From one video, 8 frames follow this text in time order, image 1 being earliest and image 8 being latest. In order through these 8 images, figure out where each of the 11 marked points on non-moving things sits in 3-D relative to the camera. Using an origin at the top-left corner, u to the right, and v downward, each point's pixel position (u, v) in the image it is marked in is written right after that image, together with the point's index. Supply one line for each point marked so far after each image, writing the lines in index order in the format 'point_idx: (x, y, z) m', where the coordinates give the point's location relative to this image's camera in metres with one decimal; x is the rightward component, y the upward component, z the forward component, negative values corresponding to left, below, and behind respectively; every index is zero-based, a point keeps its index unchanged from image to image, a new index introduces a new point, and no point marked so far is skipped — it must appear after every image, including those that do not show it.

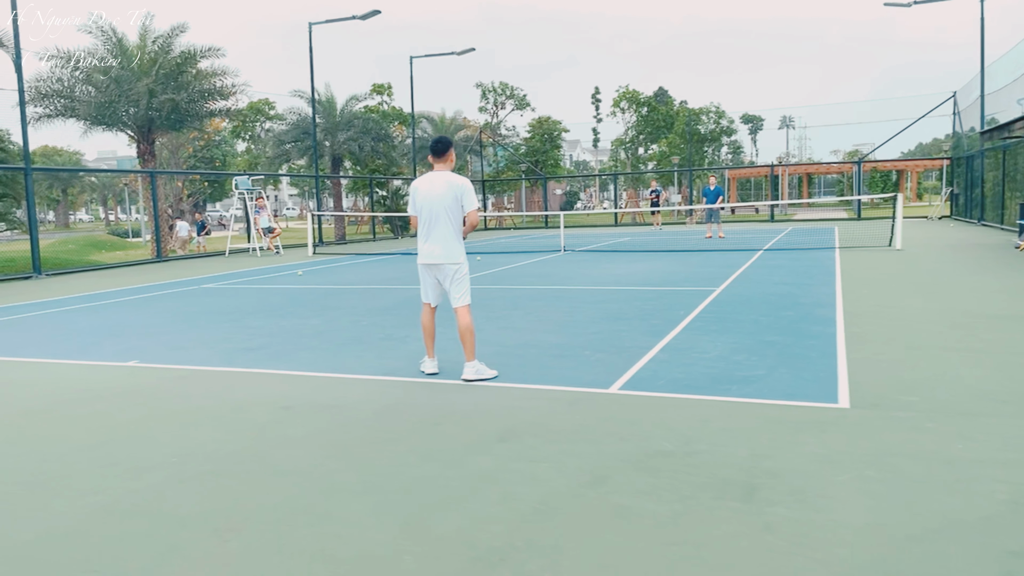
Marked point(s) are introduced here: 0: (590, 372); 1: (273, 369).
0: (+0.7, -0.7, +6.0) m
1: (-2.1, -0.7, +6.3) m
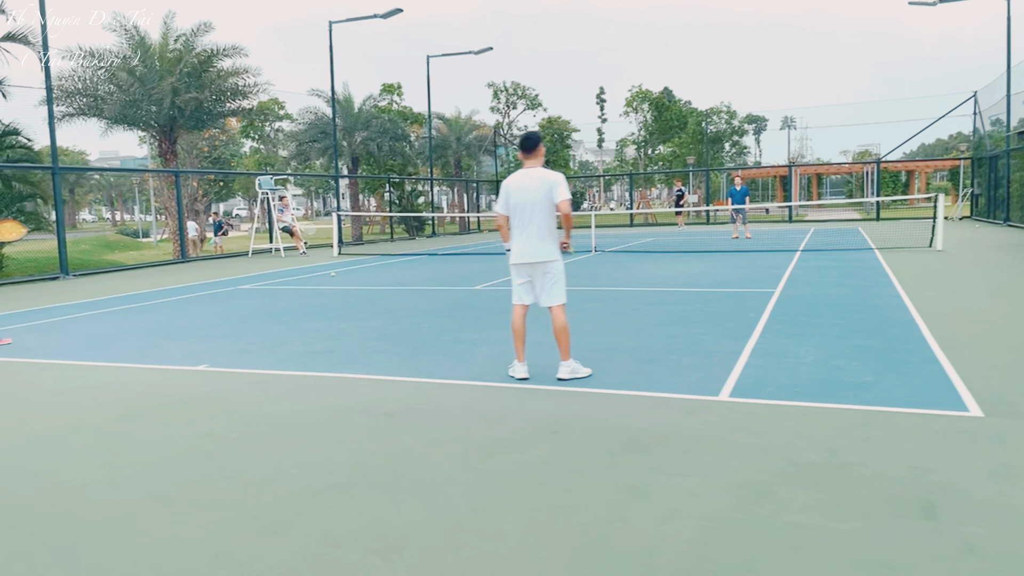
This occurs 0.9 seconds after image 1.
0: (+1.4, -0.7, +5.8) m
1: (-1.3, -0.7, +6.1) m
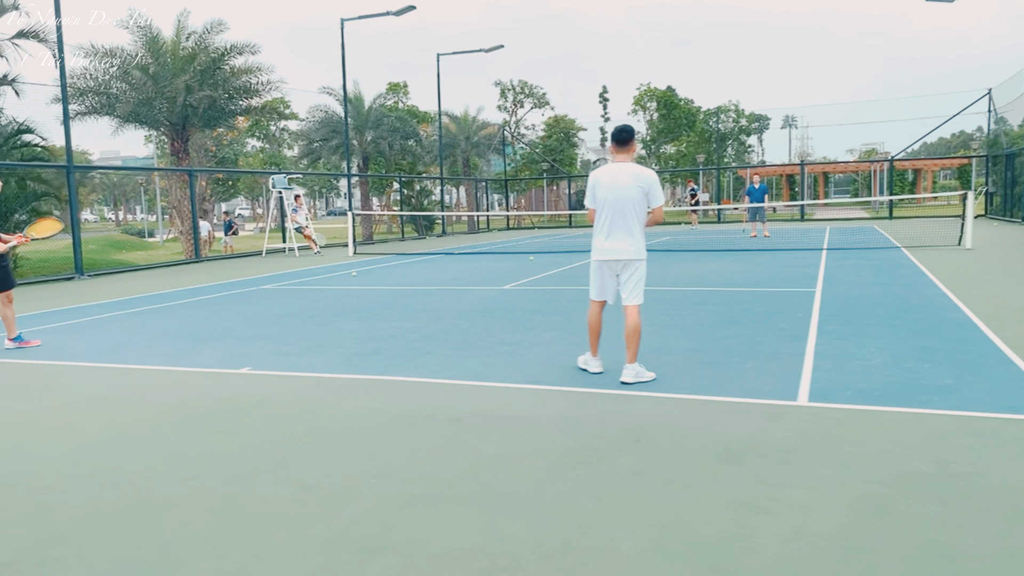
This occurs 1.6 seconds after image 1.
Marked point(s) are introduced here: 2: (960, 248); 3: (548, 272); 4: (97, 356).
0: (+1.9, -0.7, +5.6) m
1: (-0.8, -0.7, +5.9) m
2: (+9.5, +0.9, +15.1) m
3: (+0.7, +0.3, +13.9) m
4: (-4.2, -0.7, +7.3) m
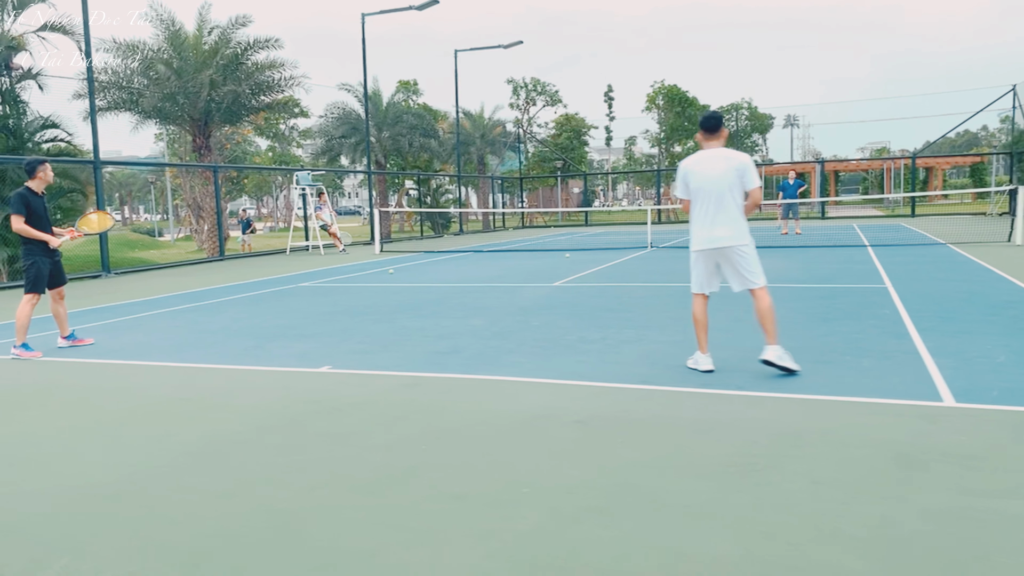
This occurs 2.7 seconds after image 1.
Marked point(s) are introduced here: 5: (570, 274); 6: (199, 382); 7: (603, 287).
0: (+2.7, -0.7, +5.3) m
1: (-0.1, -0.7, +5.6) m
2: (+10.3, +0.9, +14.7) m
3: (+1.5, +0.4, +13.5) m
4: (-3.4, -0.7, +6.9) m
5: (+1.1, +0.3, +13.0) m
6: (-2.5, -0.7, +5.6) m
7: (+1.4, 0.0, +10.5) m
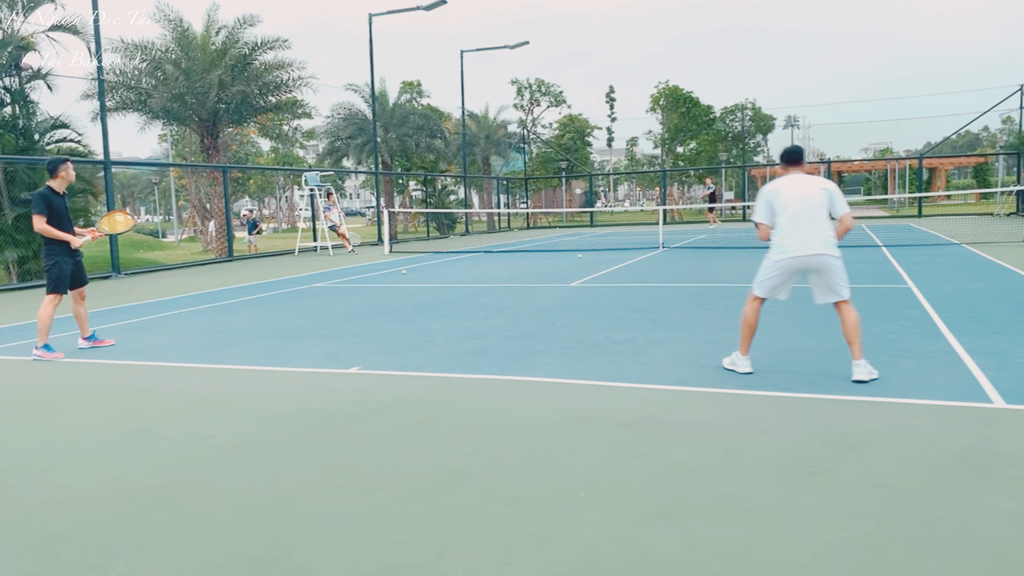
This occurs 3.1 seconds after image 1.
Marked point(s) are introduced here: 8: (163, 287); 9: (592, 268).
0: (+3.0, -0.7, +5.2) m
1: (+0.2, -0.7, +5.5) m
2: (+10.5, +0.9, +14.7) m
3: (+1.8, +0.4, +13.4) m
4: (-3.1, -0.7, +6.8) m
5: (+1.4, +0.3, +12.9) m
6: (-2.2, -0.7, +5.5) m
7: (+1.6, 0.0, +10.4) m
8: (-6.7, 0.0, +13.6) m
9: (+1.5, +0.4, +13.7) m
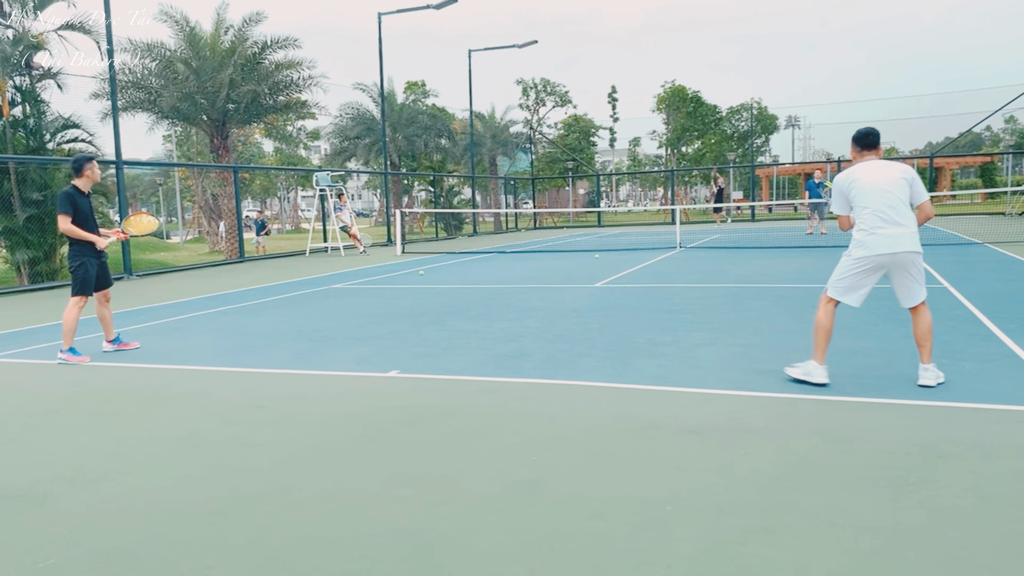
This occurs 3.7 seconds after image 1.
0: (+3.3, -0.7, +5.0) m
1: (+0.6, -0.7, +5.3) m
2: (+10.9, +0.9, +14.5) m
3: (+2.1, +0.3, +13.3) m
4: (-2.8, -0.7, +6.7) m
5: (+1.7, +0.2, +12.7) m
6: (-1.8, -0.8, +5.3) m
7: (+2.0, 0.0, +10.3) m
8: (-6.3, 0.0, +13.4) m
9: (+1.9, +0.4, +13.5) m
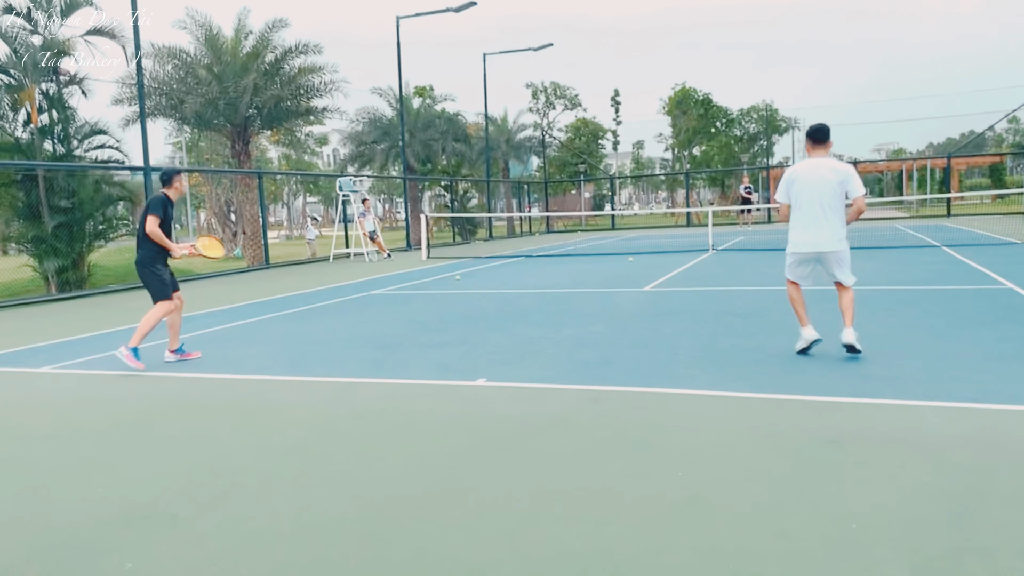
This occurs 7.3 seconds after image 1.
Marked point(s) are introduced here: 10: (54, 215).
0: (+4.0, -0.7, +4.8) m
1: (+1.3, -0.7, +5.1) m
2: (+11.6, +0.9, +14.3) m
3: (+2.9, +0.3, +13.1) m
4: (-2.0, -0.7, +6.5) m
5: (+2.4, +0.2, +12.5) m
6: (-1.1, -0.8, +5.2) m
7: (+2.7, 0.0, +10.1) m
8: (-5.6, -0.1, +13.2) m
9: (+2.6, +0.3, +13.4) m
10: (-9.6, +1.5, +14.9) m
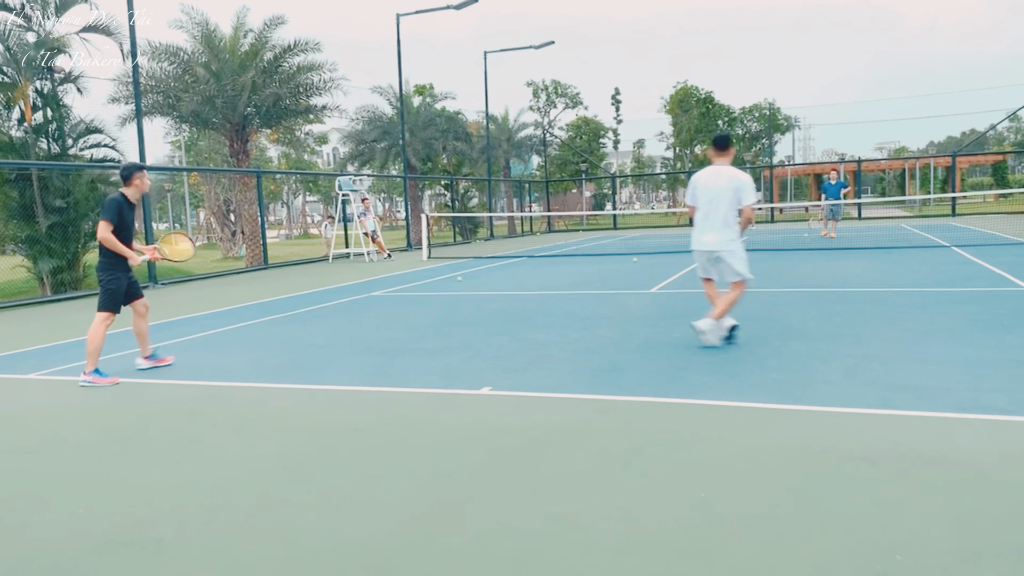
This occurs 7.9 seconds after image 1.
0: (+4.1, -0.7, +4.6) m
1: (+1.3, -0.7, +4.9) m
2: (+11.7, +0.9, +14.0) m
3: (+2.9, +0.3, +12.8) m
4: (-2.0, -0.8, +6.2) m
5: (+2.5, +0.2, +12.3) m
6: (-1.1, -0.8, +4.9) m
7: (+2.7, -0.1, +9.8) m
8: (-5.5, -0.2, +13.0) m
9: (+2.7, +0.3, +13.1) m
10: (-9.5, +1.5, +14.6) m
